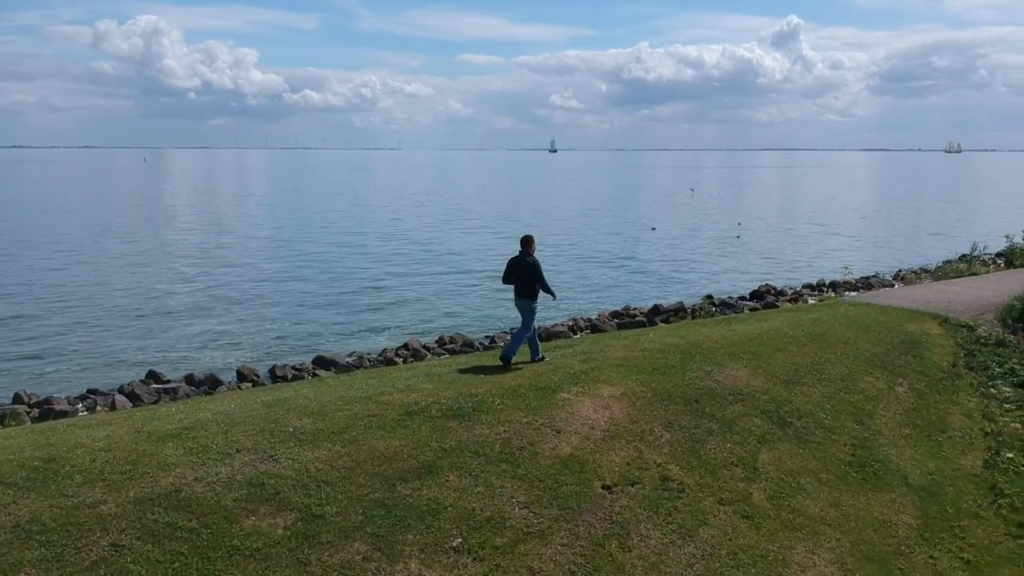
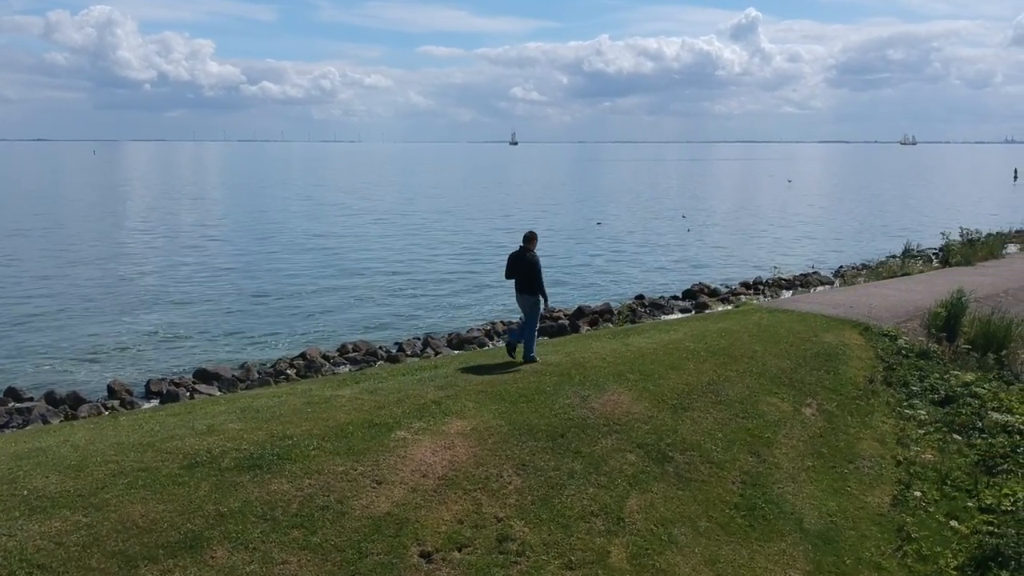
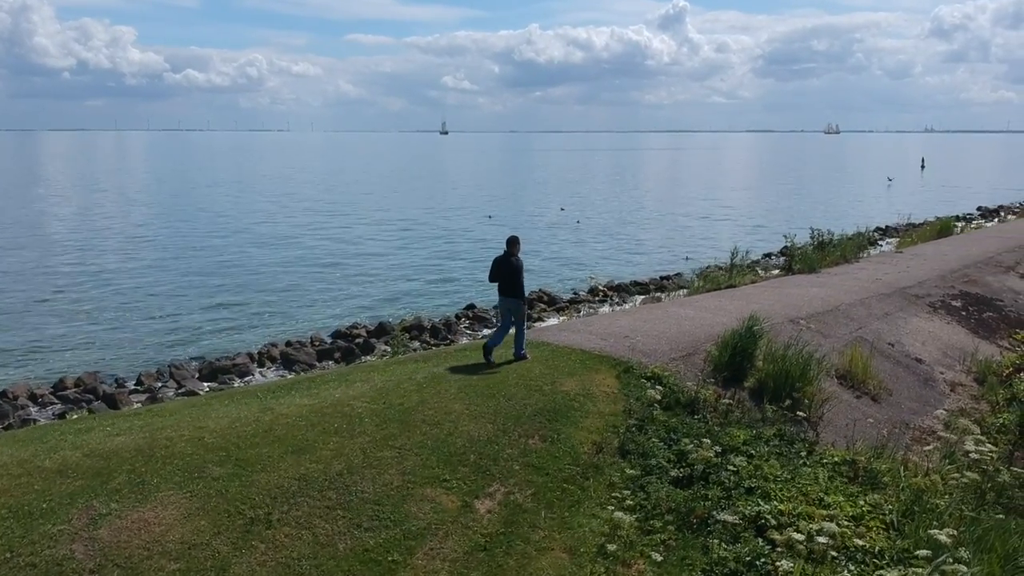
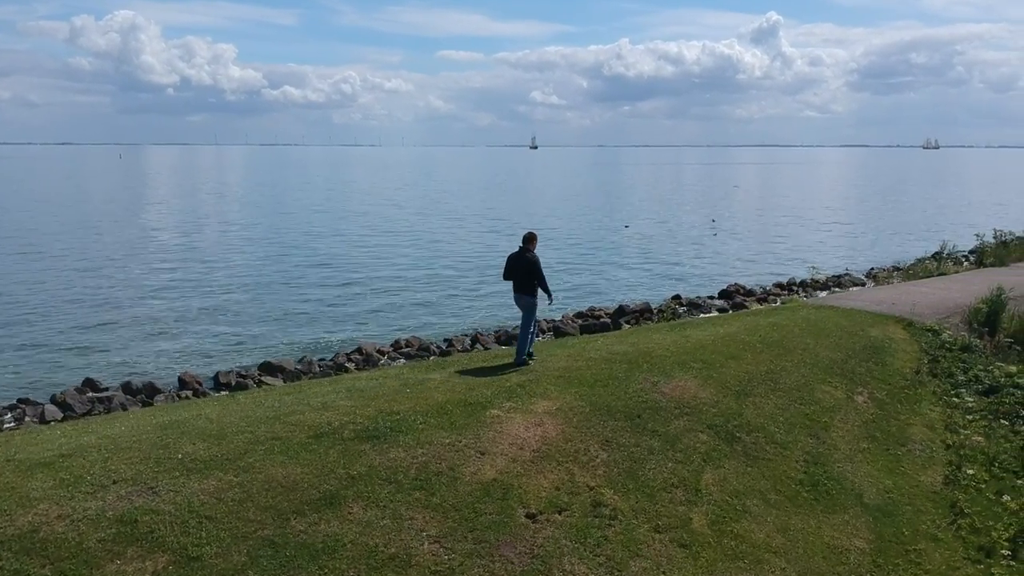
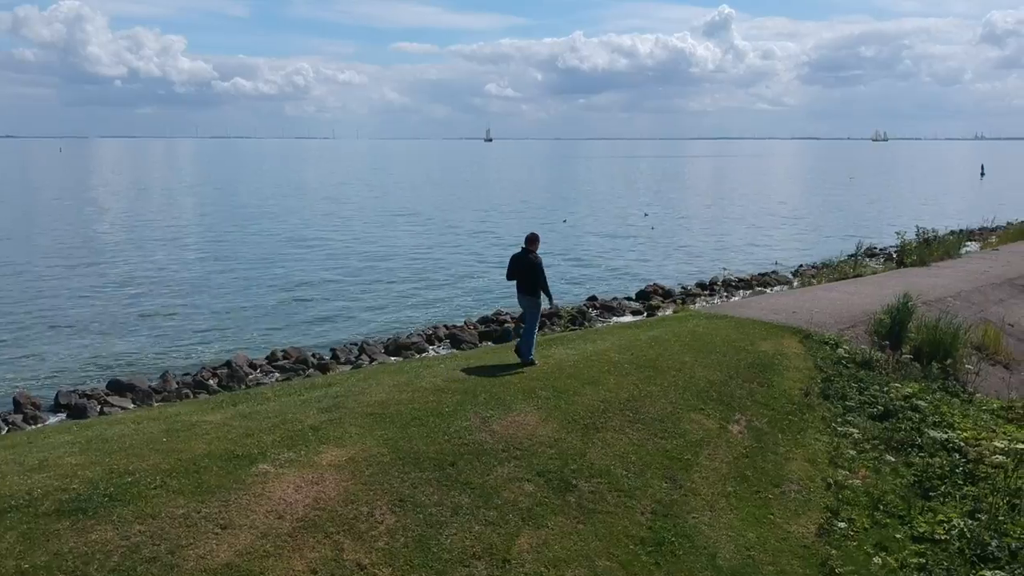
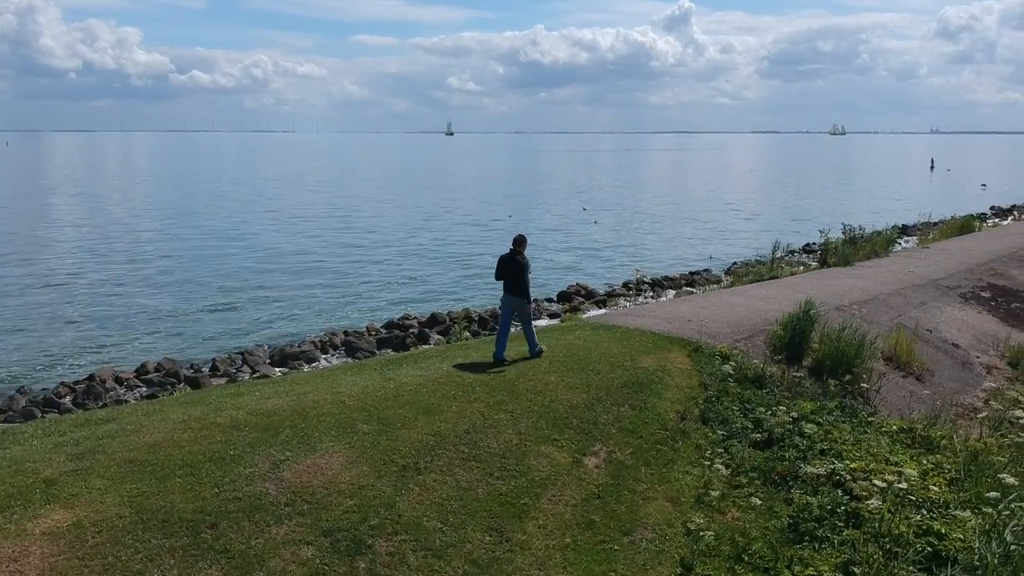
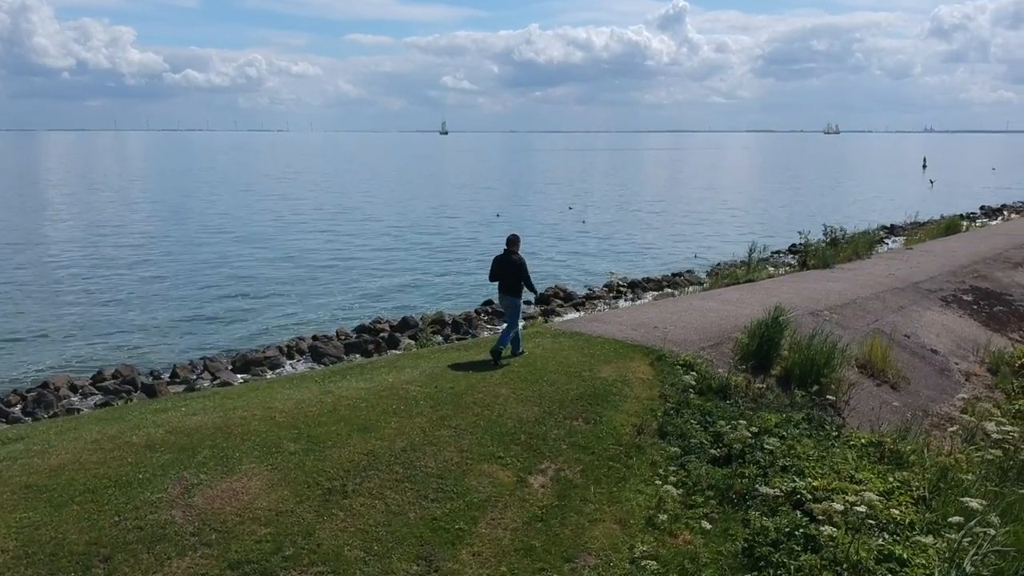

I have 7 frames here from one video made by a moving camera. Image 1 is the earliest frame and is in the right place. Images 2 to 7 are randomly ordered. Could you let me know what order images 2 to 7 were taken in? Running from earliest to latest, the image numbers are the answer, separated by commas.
4, 2, 5, 6, 7, 3
